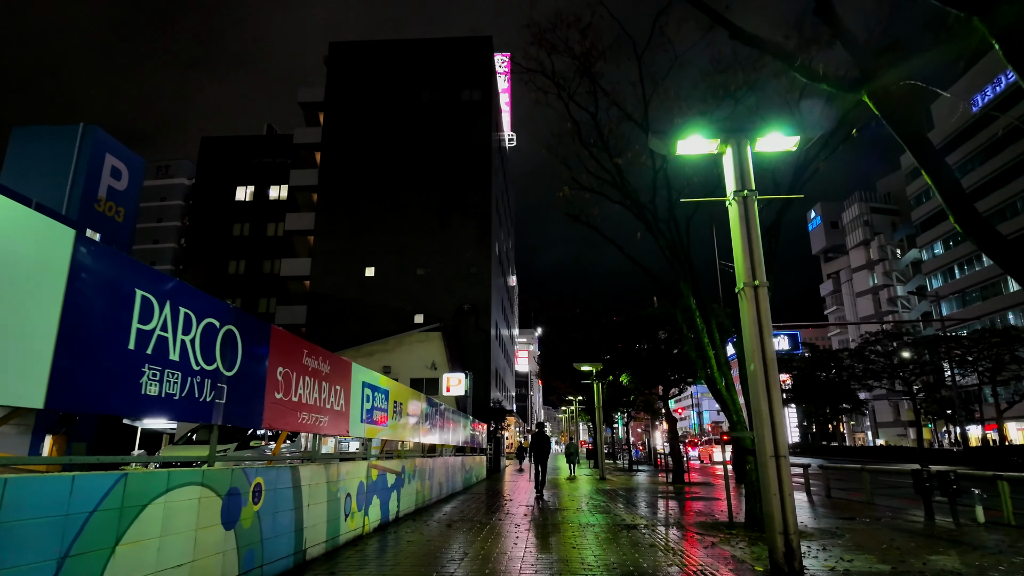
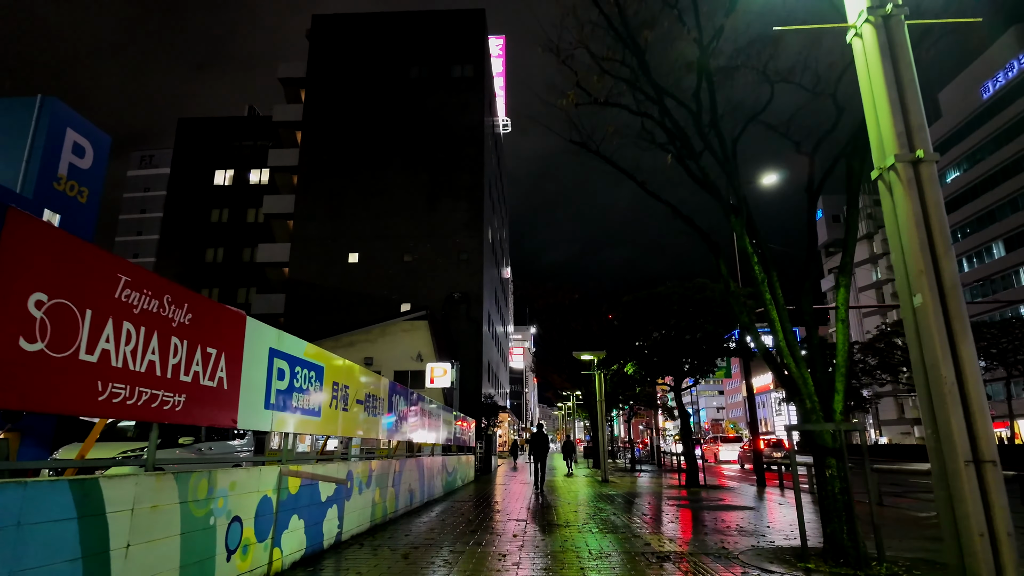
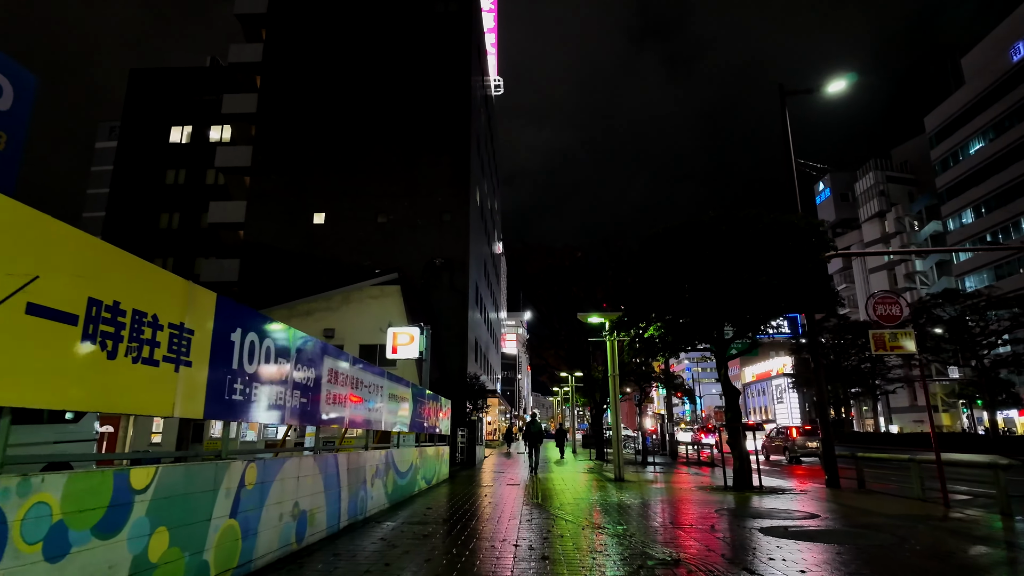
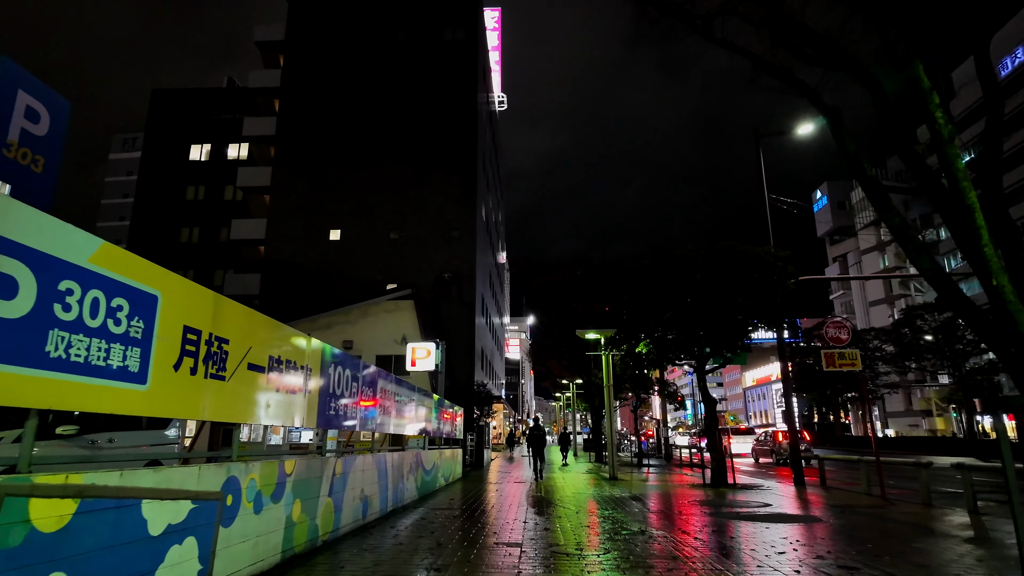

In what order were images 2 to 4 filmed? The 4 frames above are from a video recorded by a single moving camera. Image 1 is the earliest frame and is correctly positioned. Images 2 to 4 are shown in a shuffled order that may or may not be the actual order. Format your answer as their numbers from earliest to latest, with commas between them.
2, 4, 3
